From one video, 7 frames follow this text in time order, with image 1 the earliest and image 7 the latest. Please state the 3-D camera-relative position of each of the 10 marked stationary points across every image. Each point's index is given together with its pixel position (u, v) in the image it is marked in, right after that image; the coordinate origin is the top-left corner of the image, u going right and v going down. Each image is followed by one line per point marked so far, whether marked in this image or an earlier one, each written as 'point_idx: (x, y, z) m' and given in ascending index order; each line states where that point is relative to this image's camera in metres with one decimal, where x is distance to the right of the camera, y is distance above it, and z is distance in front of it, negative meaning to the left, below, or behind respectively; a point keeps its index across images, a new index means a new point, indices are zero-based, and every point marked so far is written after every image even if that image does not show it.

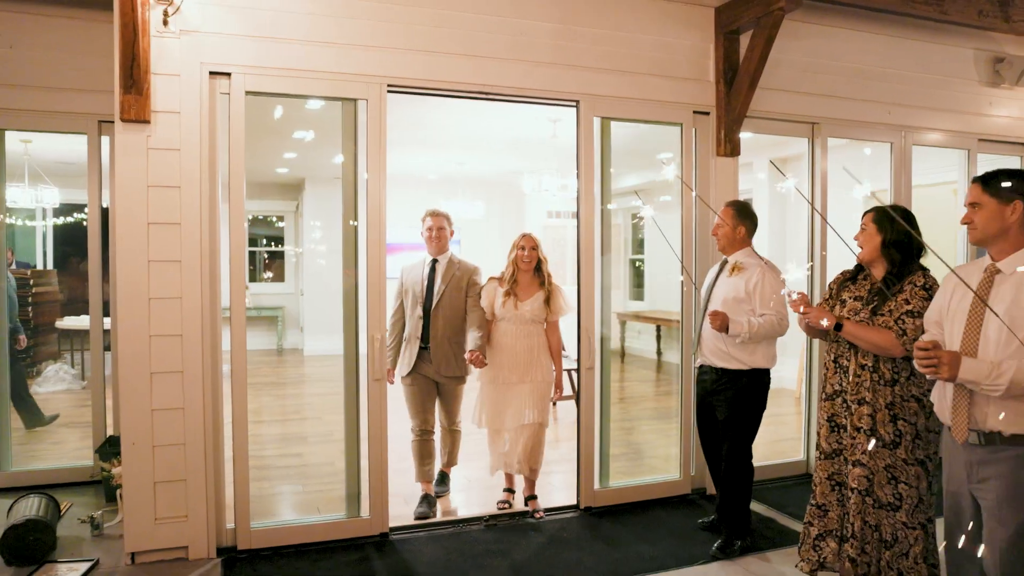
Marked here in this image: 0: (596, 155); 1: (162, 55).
0: (+0.4, +0.7, +3.7) m
1: (-1.4, +0.9, +3.0) m
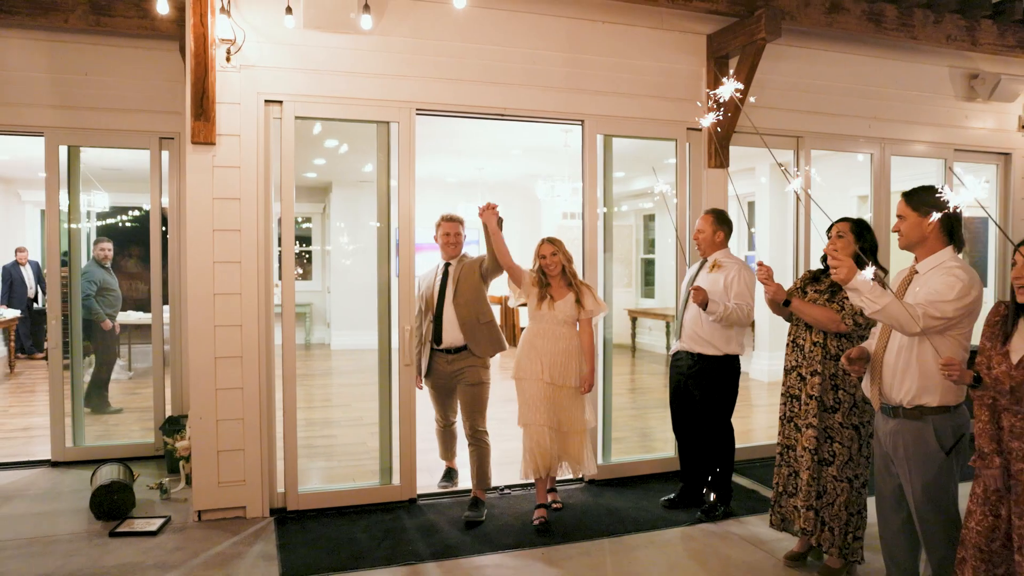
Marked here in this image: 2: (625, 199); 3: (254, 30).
0: (+0.5, +0.7, +4.2) m
1: (-1.3, +1.0, +3.5) m
2: (+0.7, +0.5, +4.3) m
3: (-1.2, +1.2, +3.5) m
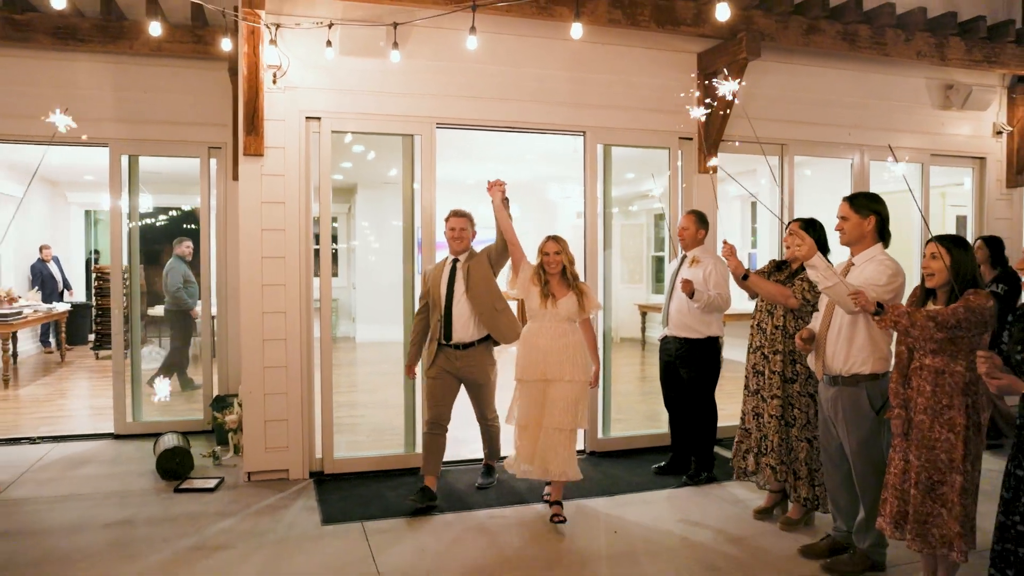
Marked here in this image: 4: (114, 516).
0: (+0.5, +0.7, +4.7) m
1: (-1.3, +1.0, +4.1) m
2: (+0.7, +0.6, +4.8) m
3: (-1.2, +1.3, +4.1) m
4: (-2.0, -1.1, +3.6) m
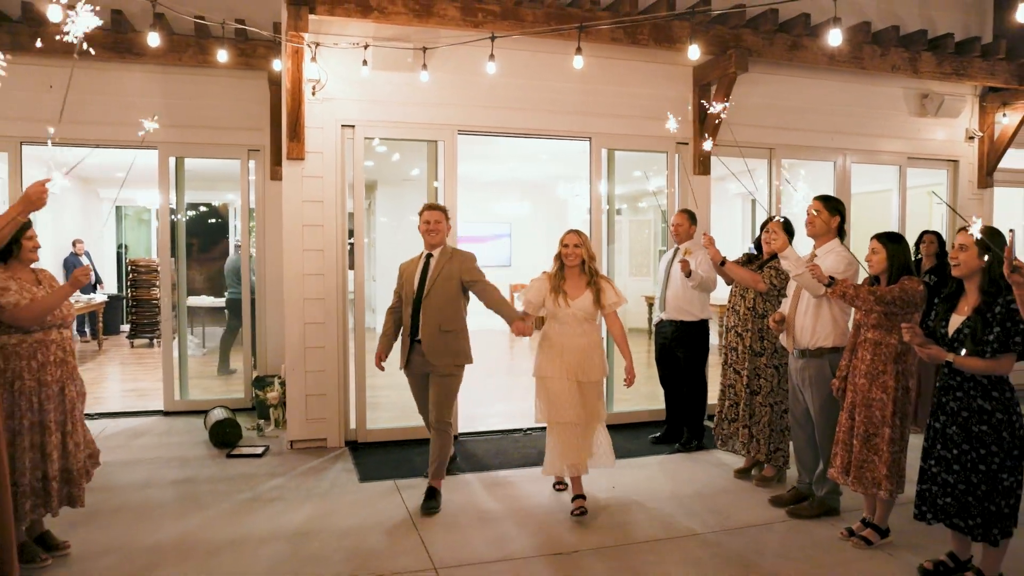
0: (+0.6, +0.8, +5.2) m
1: (-1.2, +1.1, +4.6) m
2: (+0.8, +0.6, +5.3) m
3: (-1.1, +1.3, +4.6) m
4: (-1.9, -1.0, +4.2) m
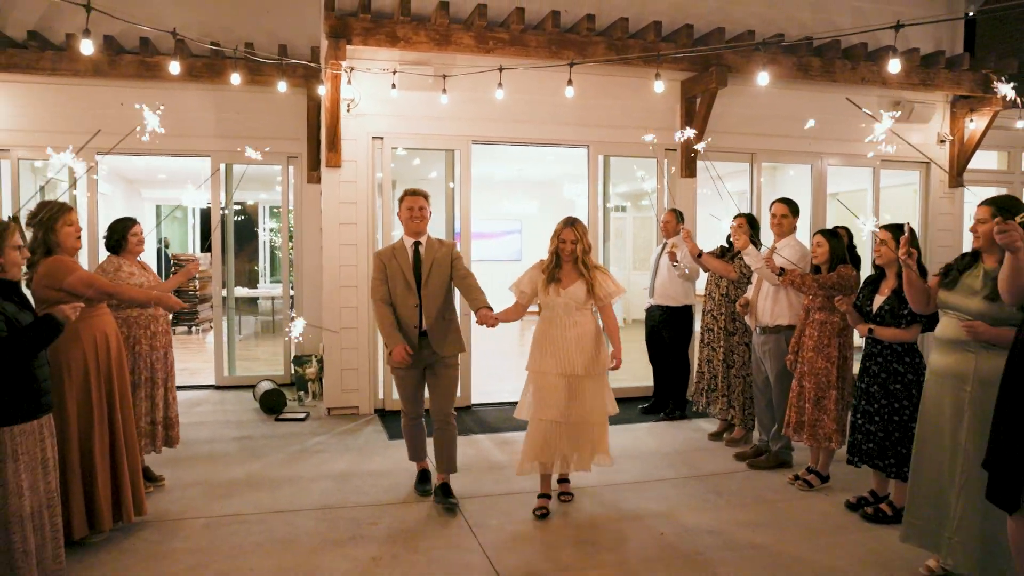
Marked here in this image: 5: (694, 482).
0: (+0.7, +0.9, +5.9) m
1: (-1.2, +1.1, +5.3) m
2: (+0.9, +0.7, +6.0) m
3: (-1.0, +1.4, +5.3) m
4: (-1.8, -1.0, +5.0) m
5: (+1.0, -1.0, +3.9) m
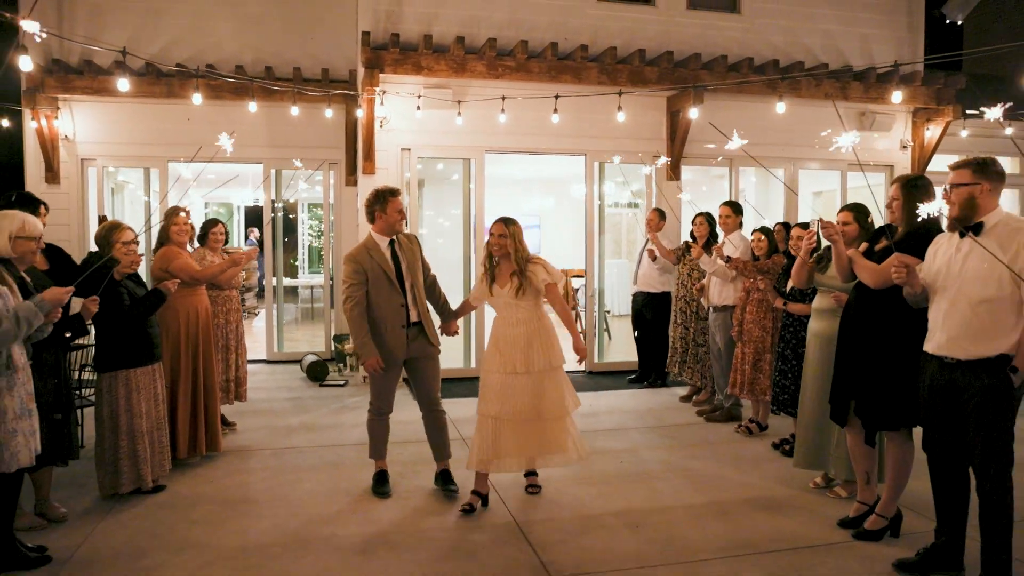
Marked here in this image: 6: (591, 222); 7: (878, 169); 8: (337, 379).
0: (+0.8, +1.0, +6.8) m
1: (-1.1, +1.3, +6.3) m
2: (+0.9, +0.8, +6.9) m
3: (-1.0, +1.5, +6.3) m
4: (-1.8, -0.9, +6.0) m
5: (+1.0, -0.9, +4.9) m
6: (+0.7, +0.6, +6.8) m
7: (+3.7, +1.2, +7.5) m
8: (-1.6, -0.8, +6.6) m
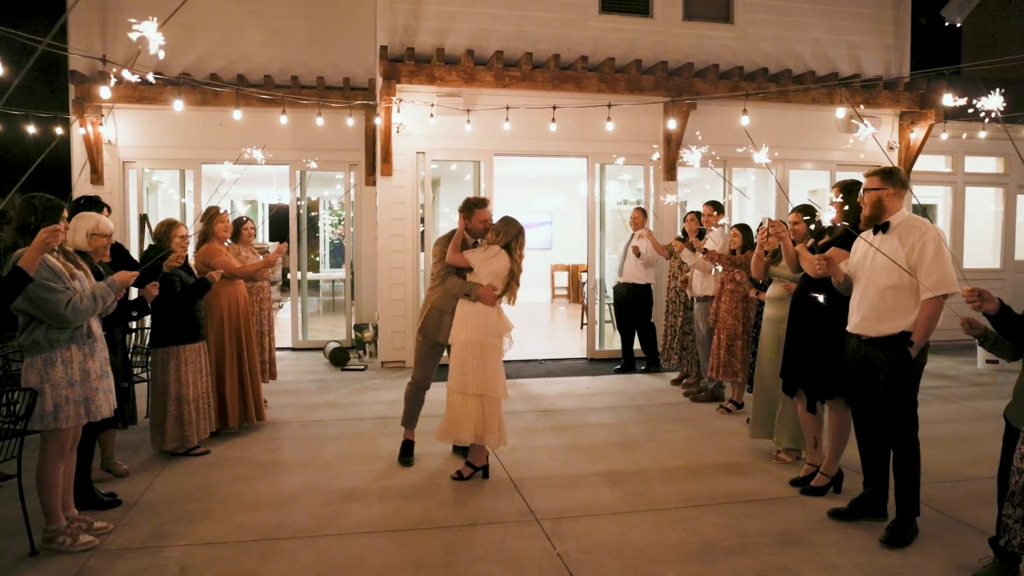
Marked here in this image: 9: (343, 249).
0: (+0.8, +1.0, +7.3) m
1: (-1.1, +1.3, +6.9) m
2: (+1.0, +0.9, +7.4) m
3: (-0.9, +1.6, +6.9) m
4: (-1.8, -0.8, +6.6) m
5: (+1.0, -0.9, +5.4) m
6: (+0.8, +0.7, +7.3) m
7: (+3.8, +1.3, +8.0) m
8: (-1.5, -0.7, +7.2) m
9: (-1.9, +0.4, +8.4) m
